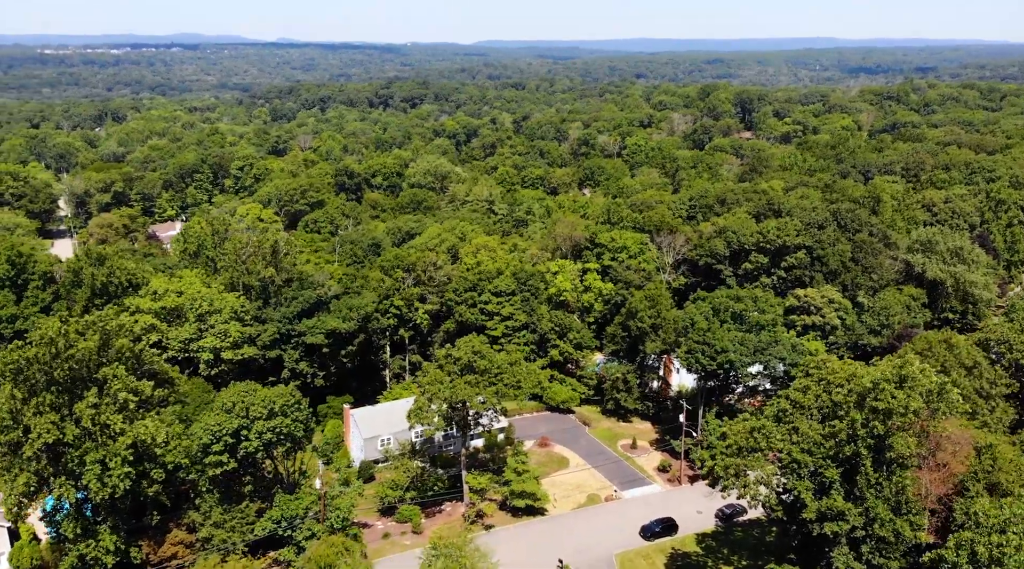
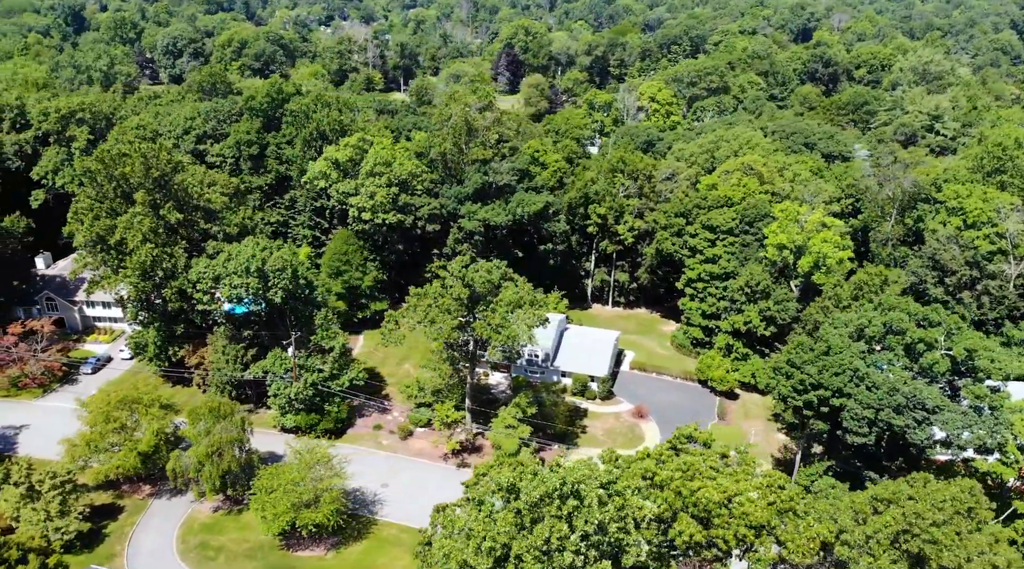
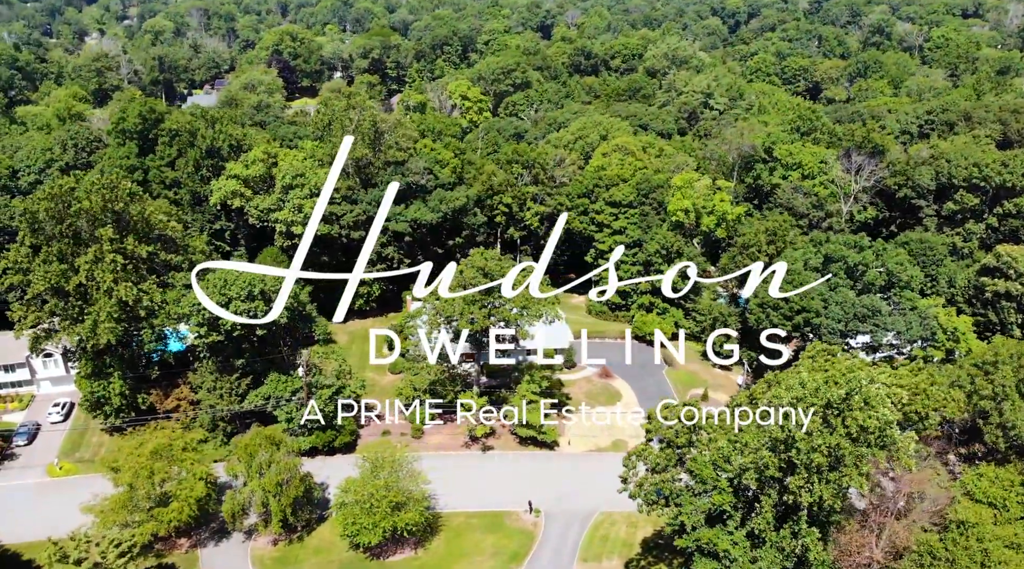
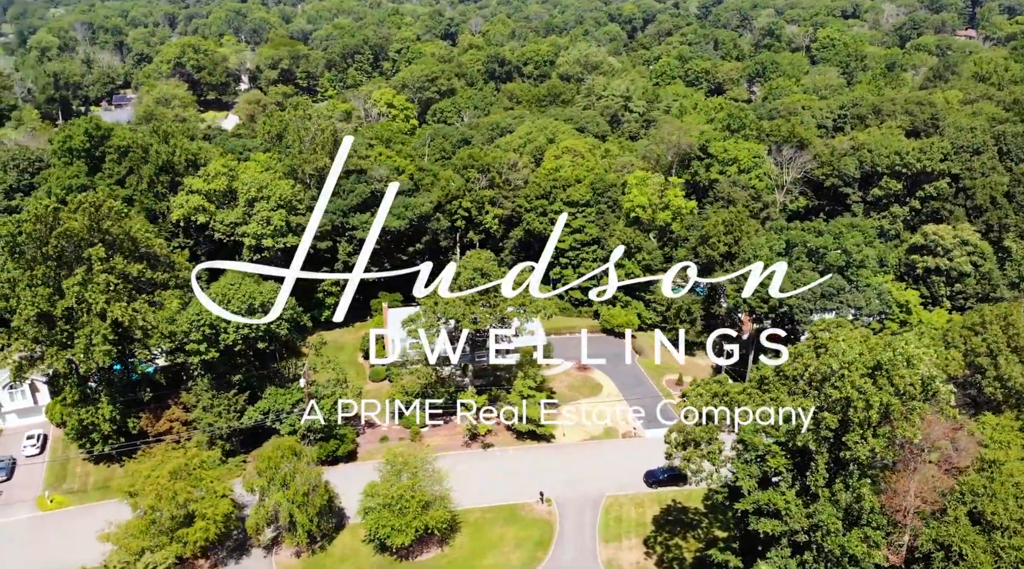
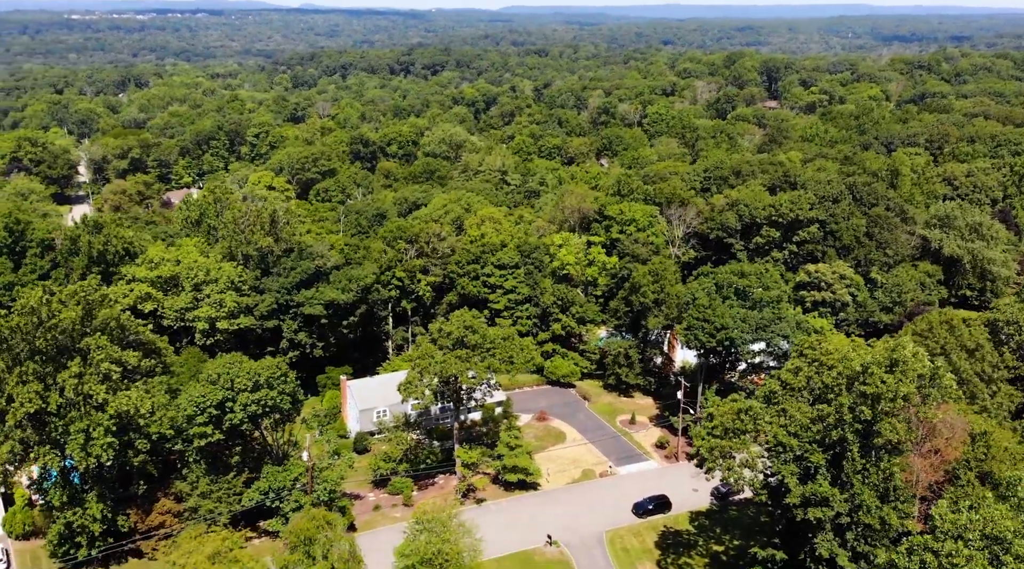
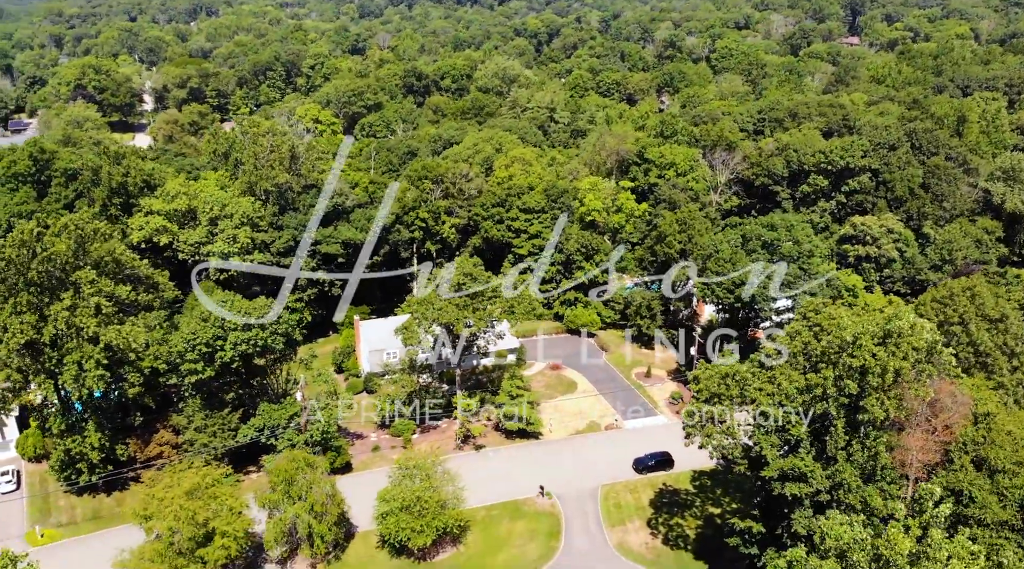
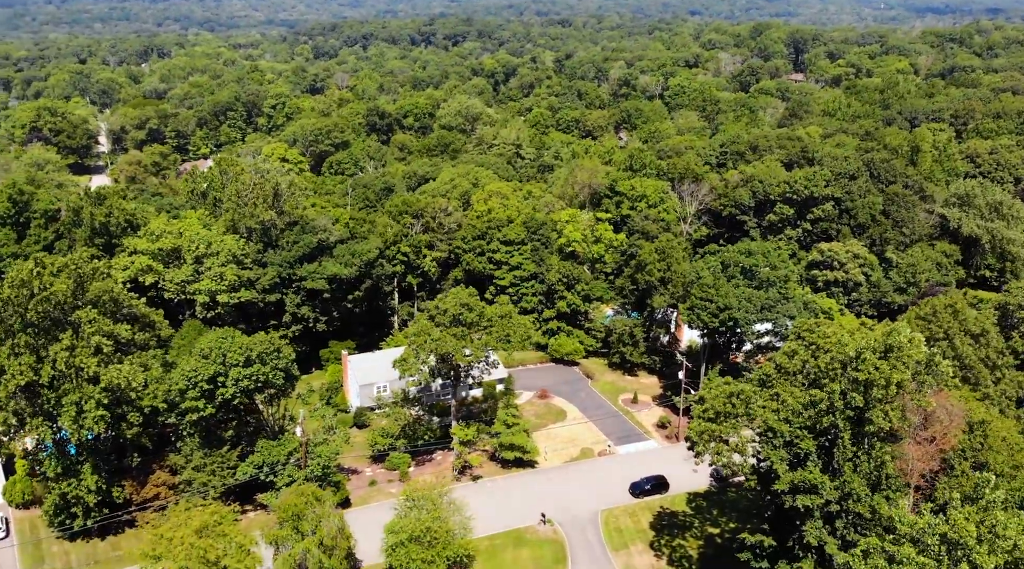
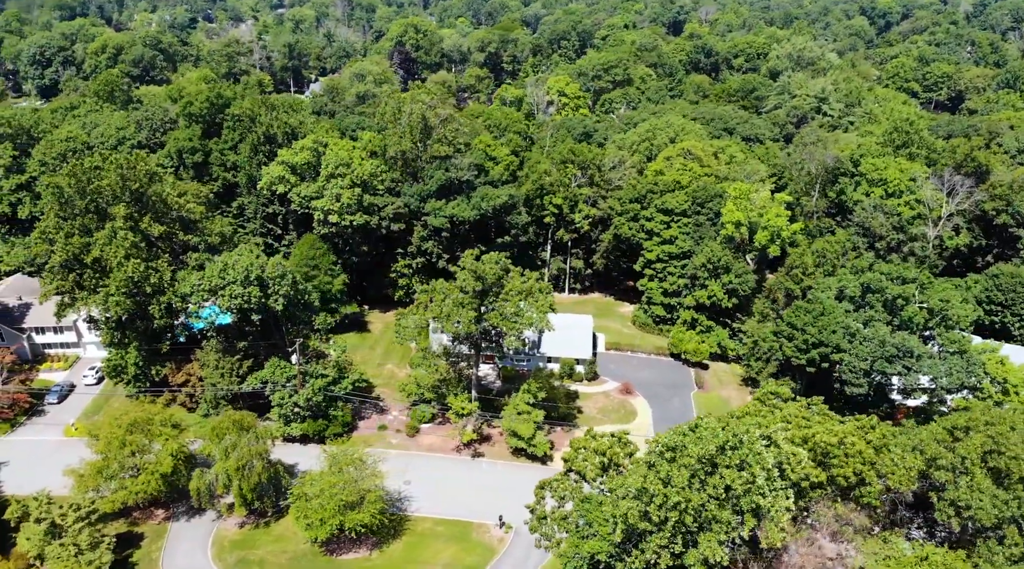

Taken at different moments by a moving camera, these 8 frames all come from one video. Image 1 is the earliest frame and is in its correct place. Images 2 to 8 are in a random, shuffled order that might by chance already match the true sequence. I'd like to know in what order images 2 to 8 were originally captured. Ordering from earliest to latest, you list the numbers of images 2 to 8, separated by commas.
5, 7, 6, 4, 3, 8, 2
